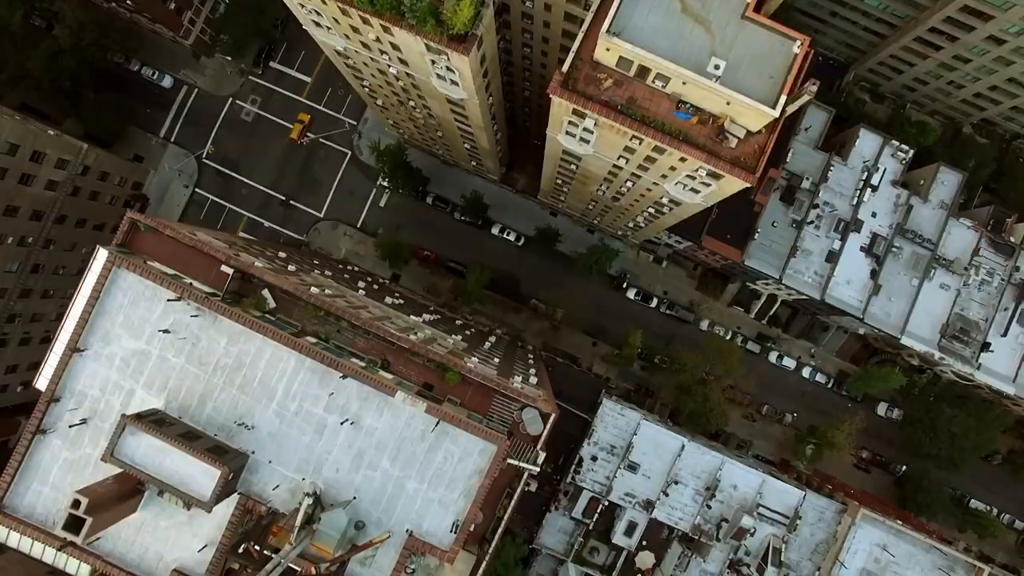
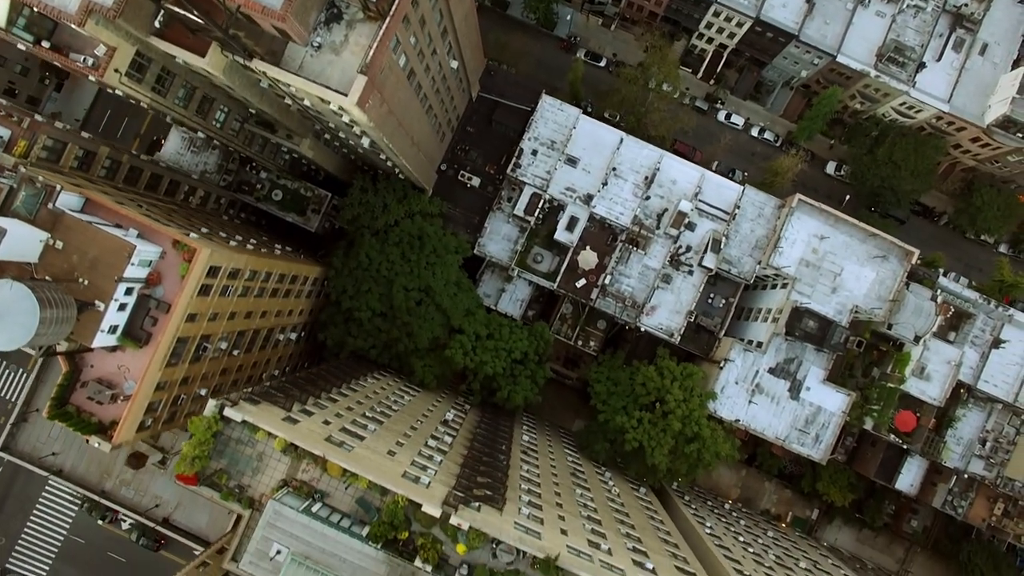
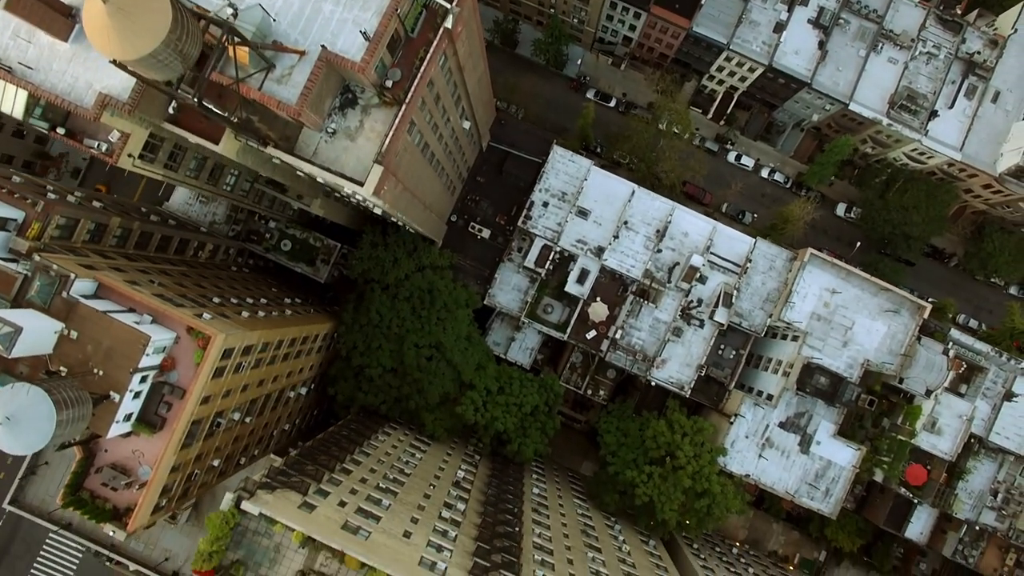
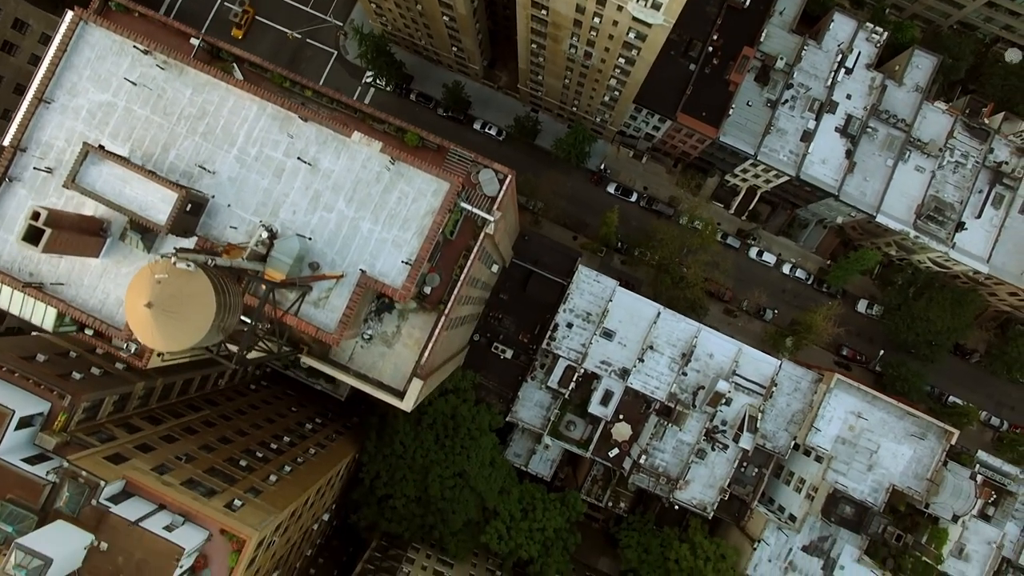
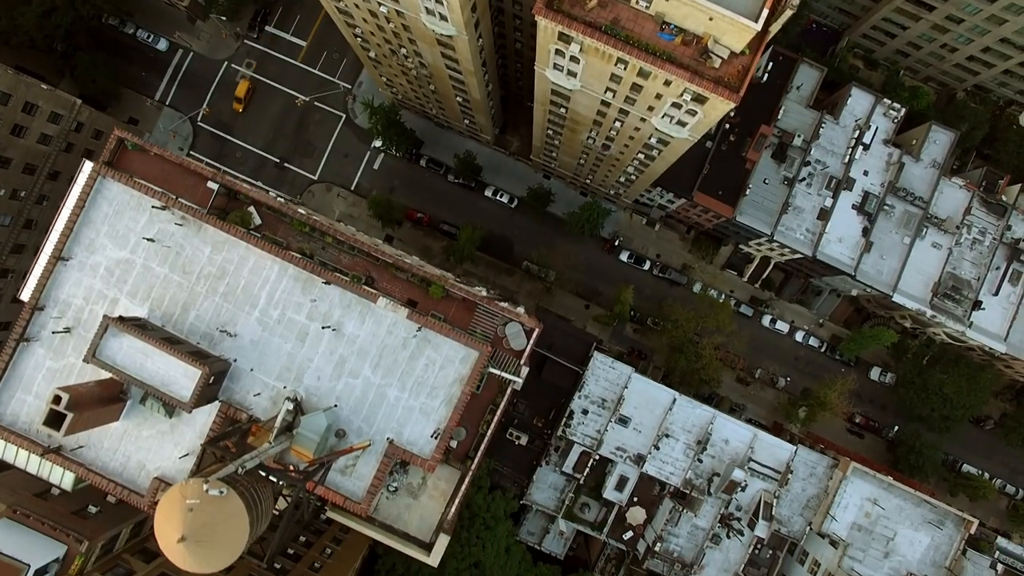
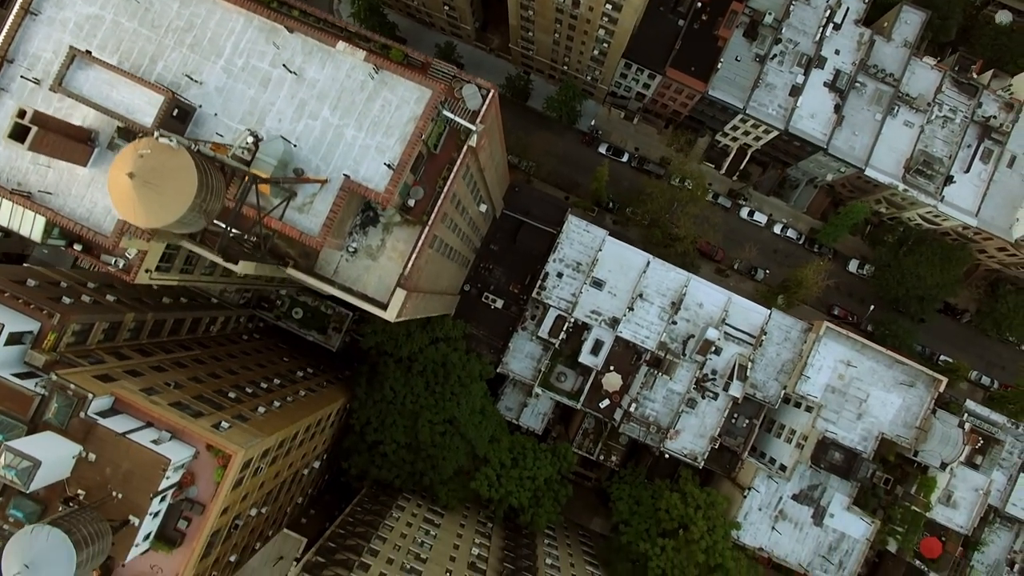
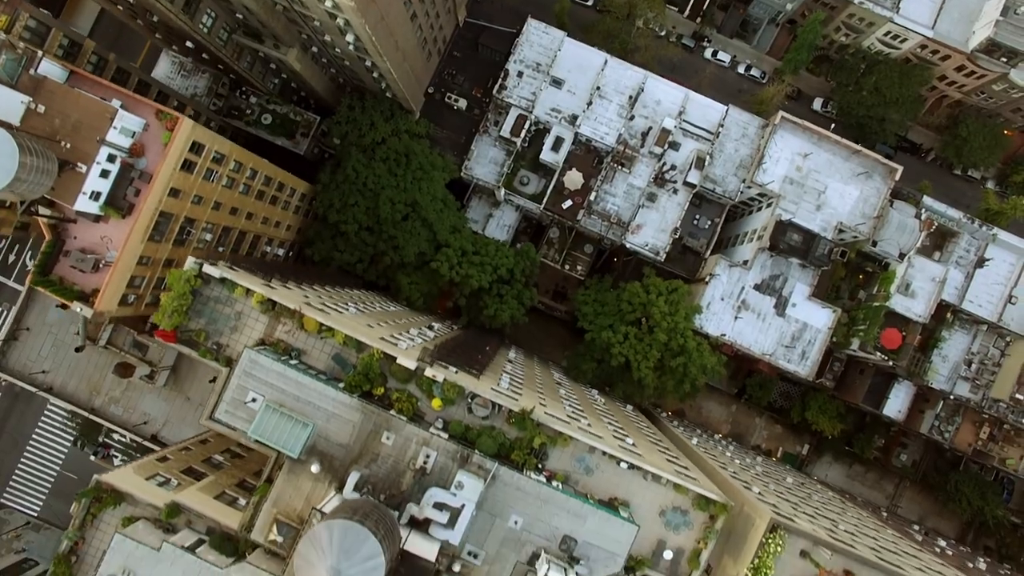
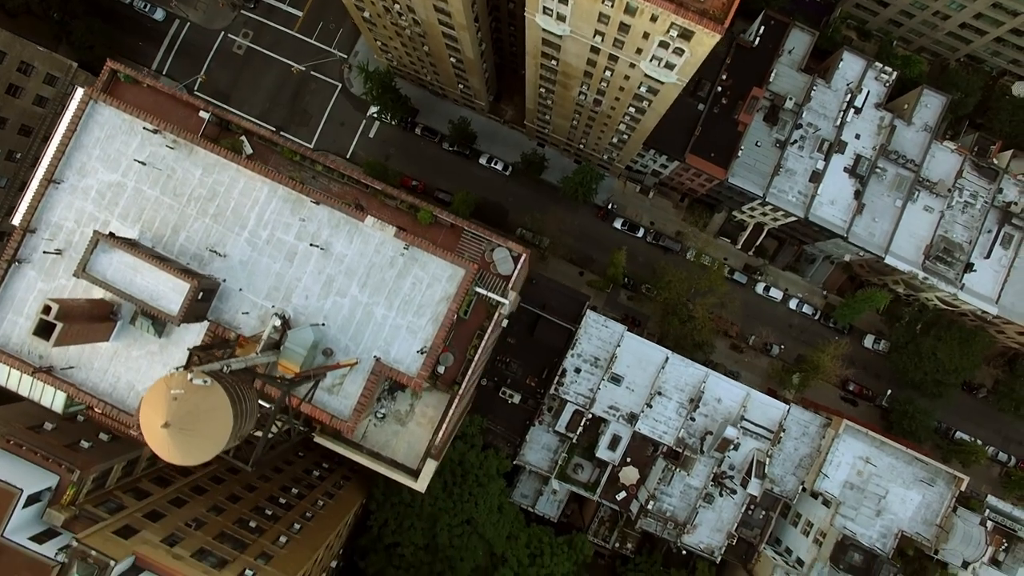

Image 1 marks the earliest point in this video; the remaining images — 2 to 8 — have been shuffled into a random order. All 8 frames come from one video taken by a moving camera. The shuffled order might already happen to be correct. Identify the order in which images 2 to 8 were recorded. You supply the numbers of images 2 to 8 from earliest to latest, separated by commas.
5, 8, 4, 6, 3, 2, 7
